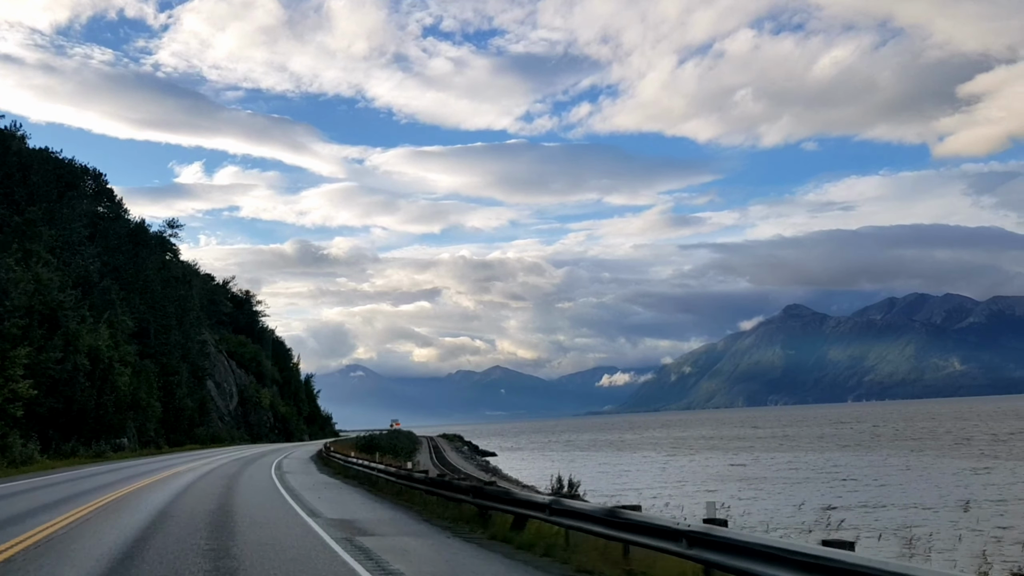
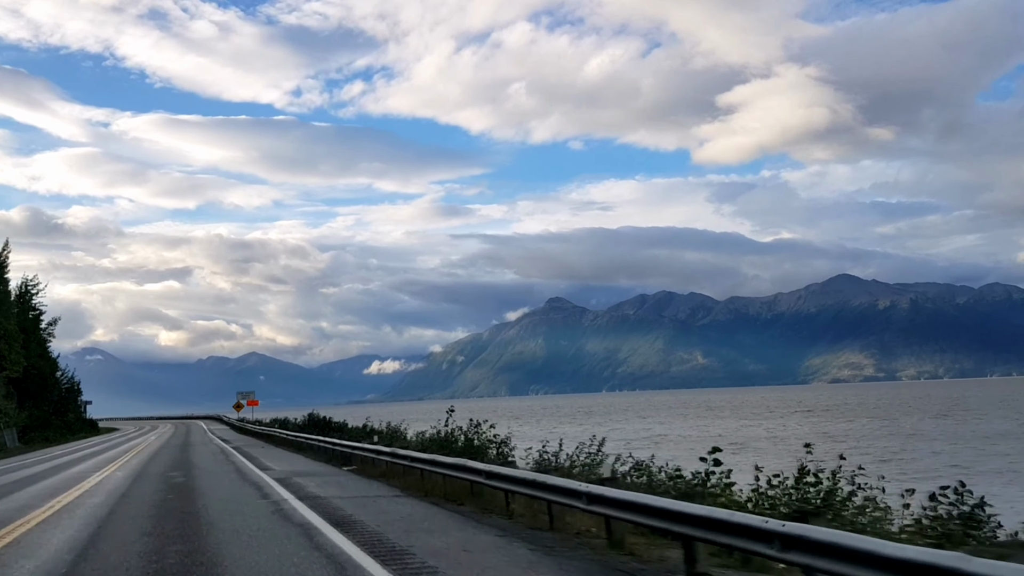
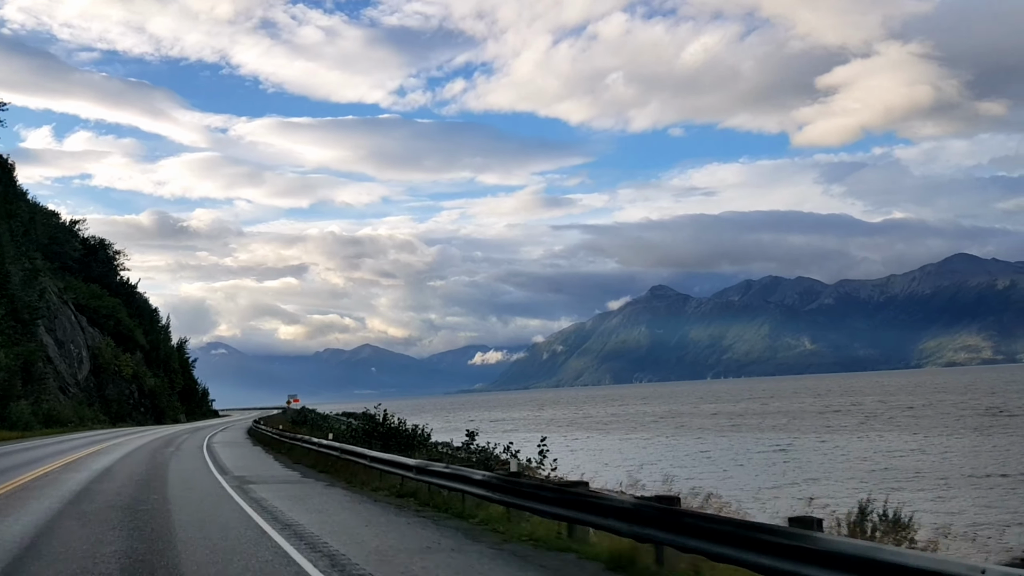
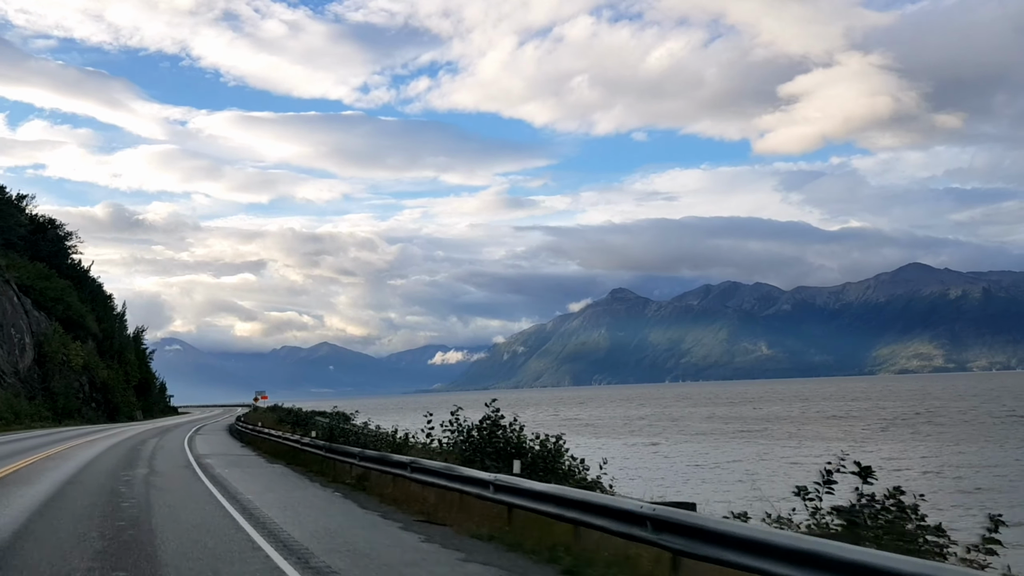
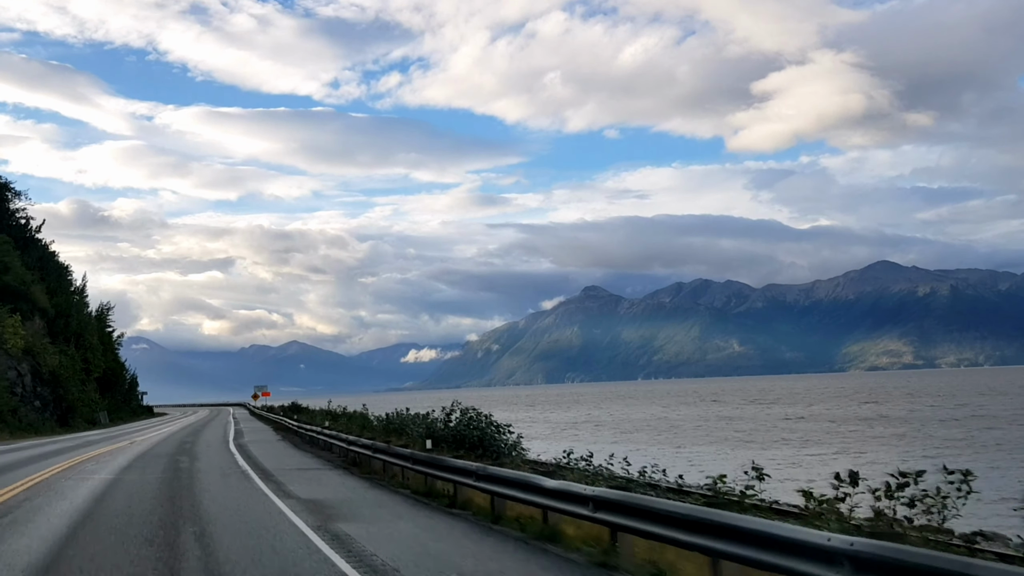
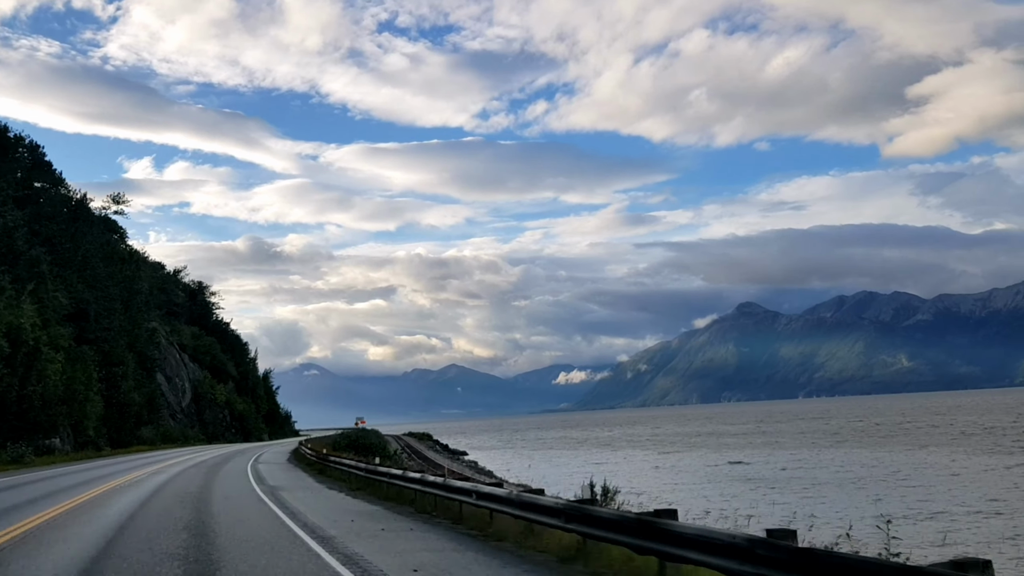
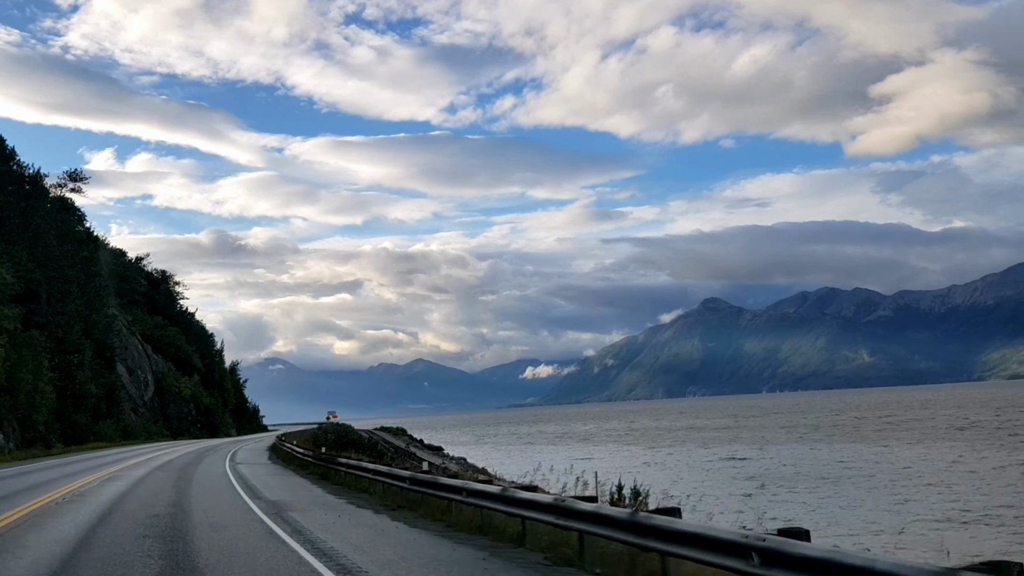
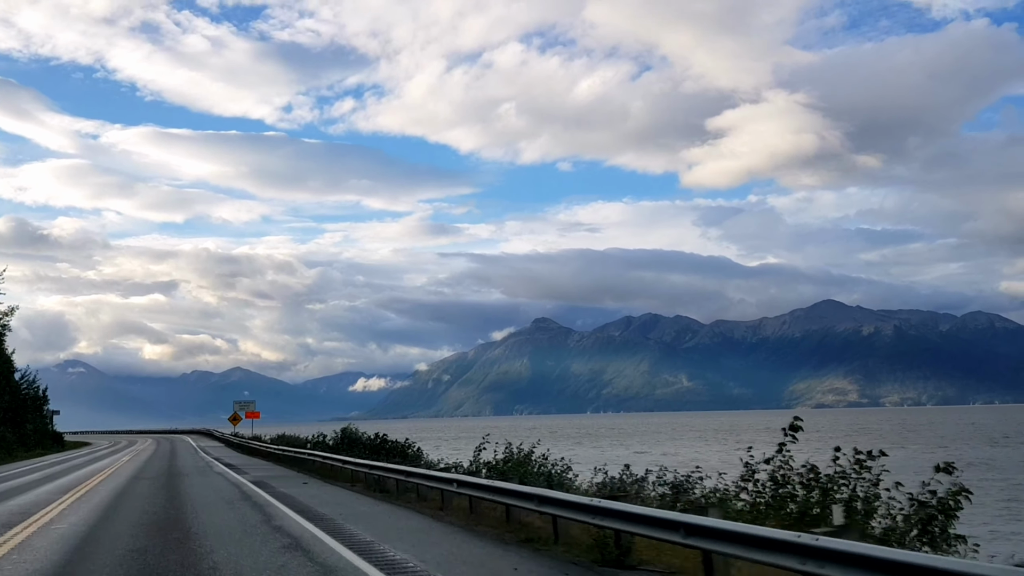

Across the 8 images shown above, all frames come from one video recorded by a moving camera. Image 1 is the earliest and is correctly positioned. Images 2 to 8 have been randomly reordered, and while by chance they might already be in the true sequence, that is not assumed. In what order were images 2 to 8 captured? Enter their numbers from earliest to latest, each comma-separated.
6, 7, 3, 4, 5, 2, 8
